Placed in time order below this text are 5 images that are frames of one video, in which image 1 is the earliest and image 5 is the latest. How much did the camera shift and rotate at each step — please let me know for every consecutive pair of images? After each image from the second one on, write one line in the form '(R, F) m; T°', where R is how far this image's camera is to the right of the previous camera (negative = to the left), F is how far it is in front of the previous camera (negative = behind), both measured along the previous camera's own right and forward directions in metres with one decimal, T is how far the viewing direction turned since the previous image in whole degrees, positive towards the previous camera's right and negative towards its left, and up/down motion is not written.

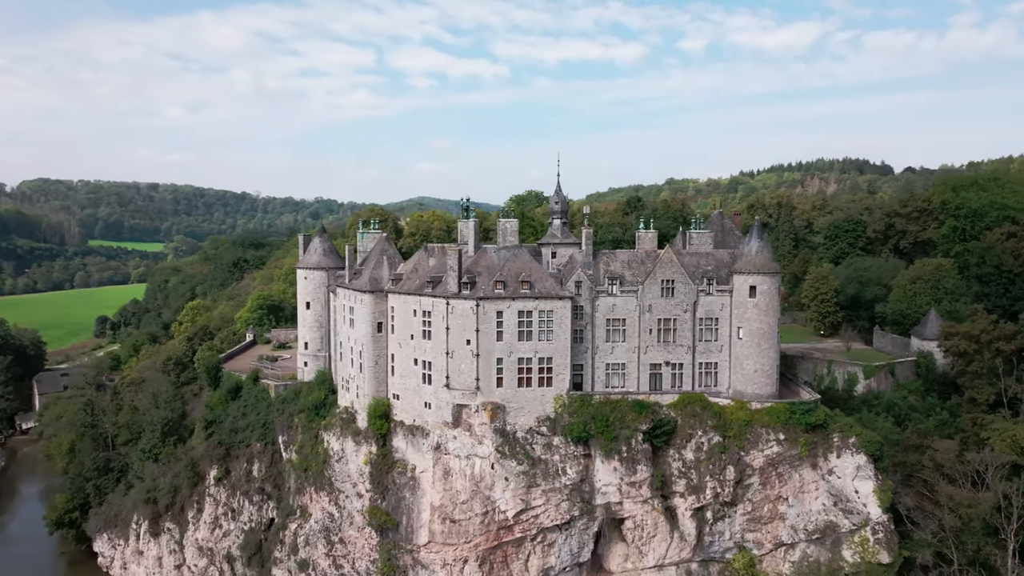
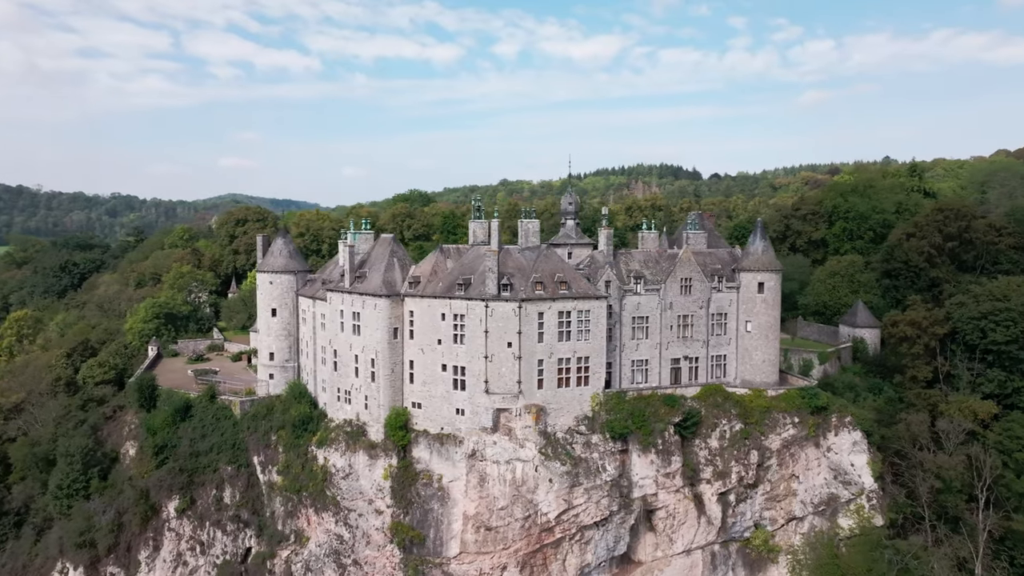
(-11.4, +1.8) m; +14°
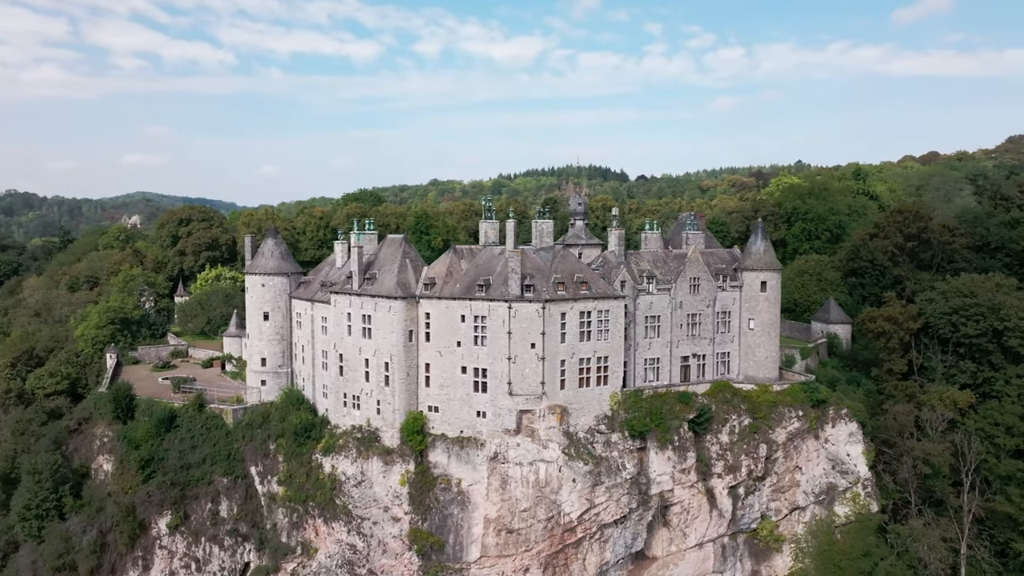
(-5.2, +0.5) m; +6°
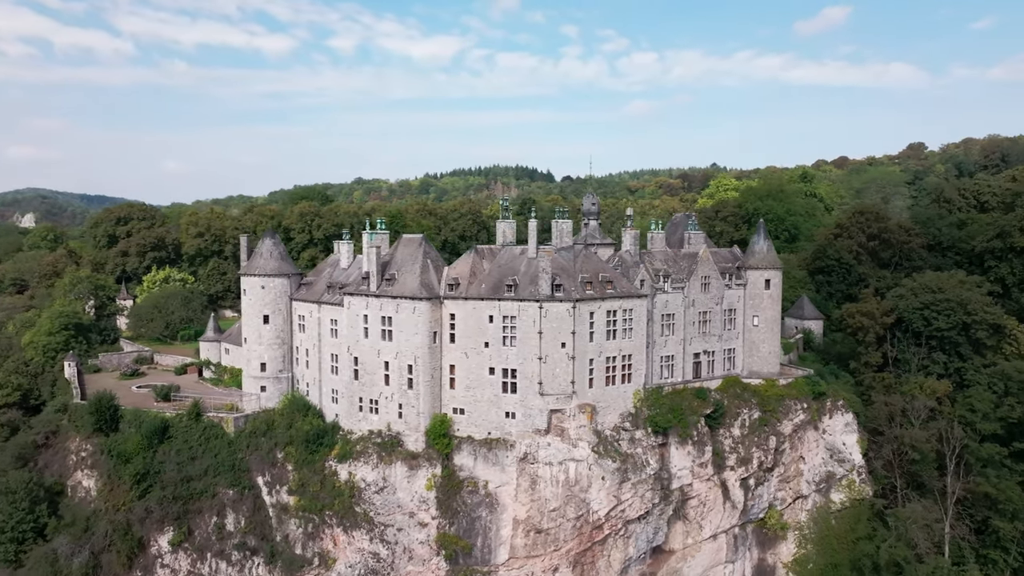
(-5.8, +0.5) m; +6°
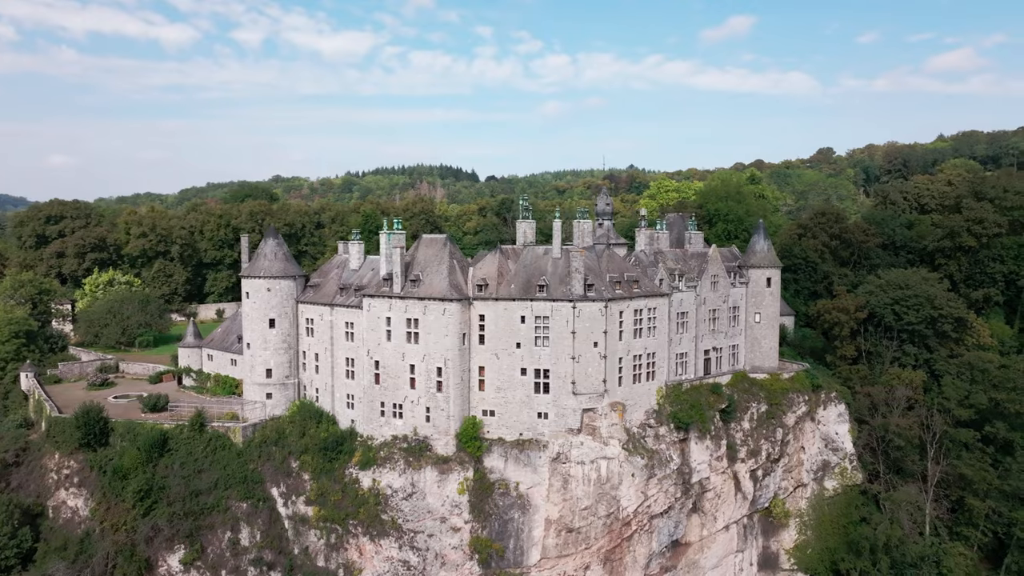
(-6.1, +0.5) m; +7°
